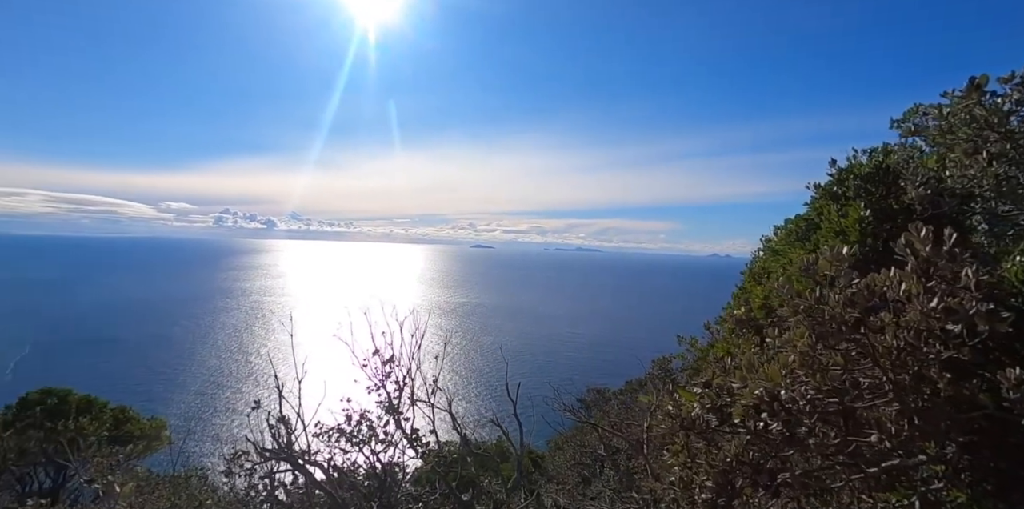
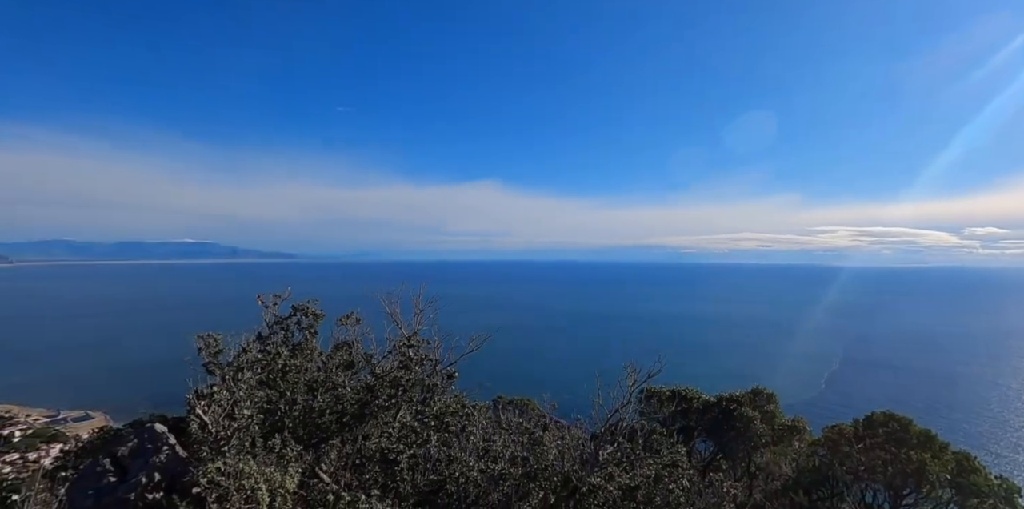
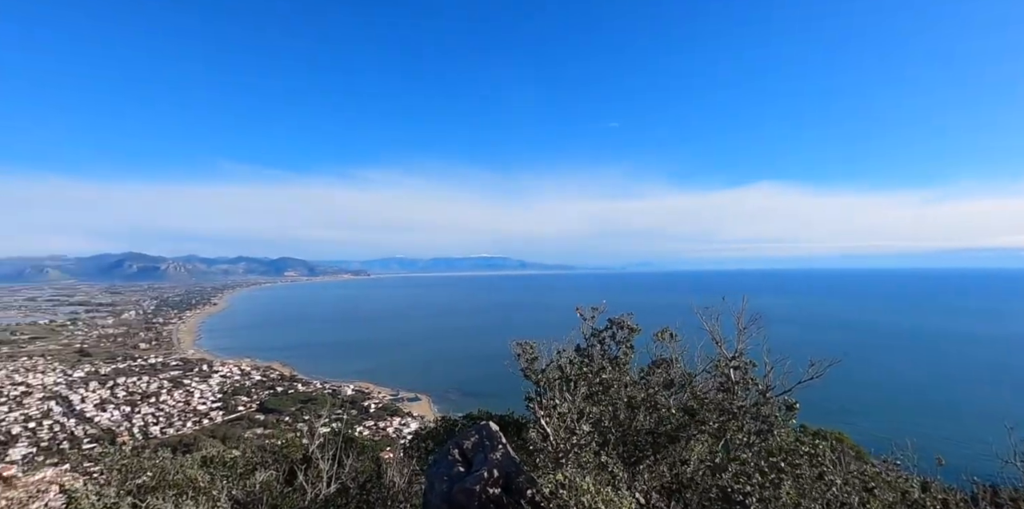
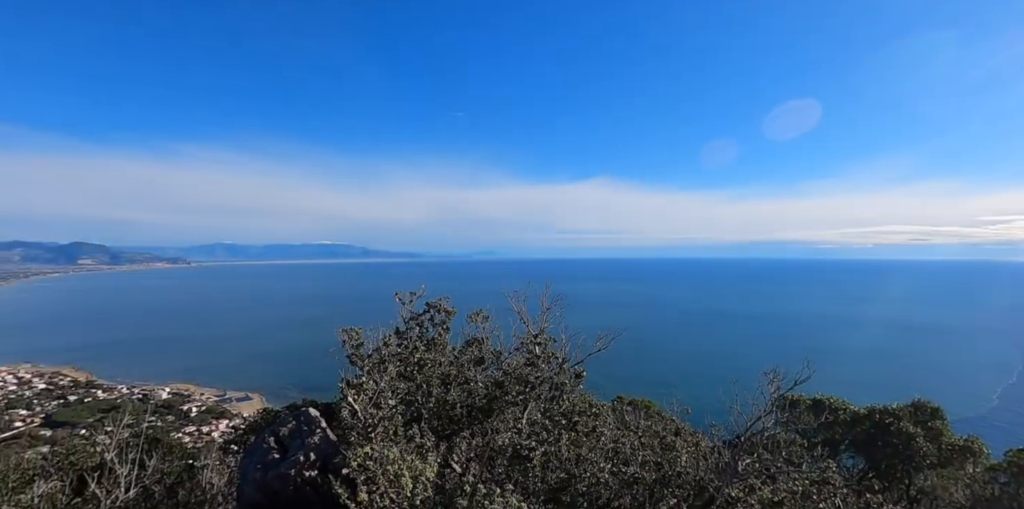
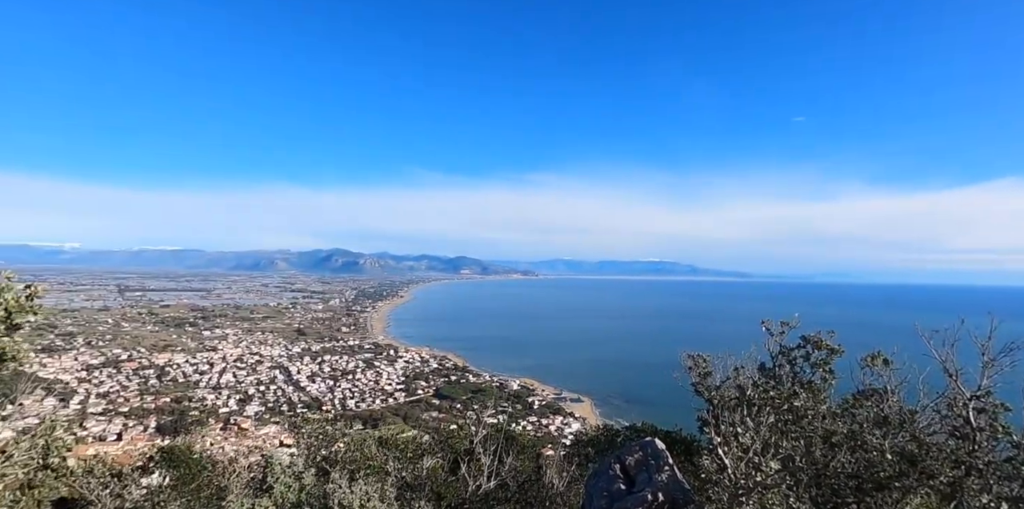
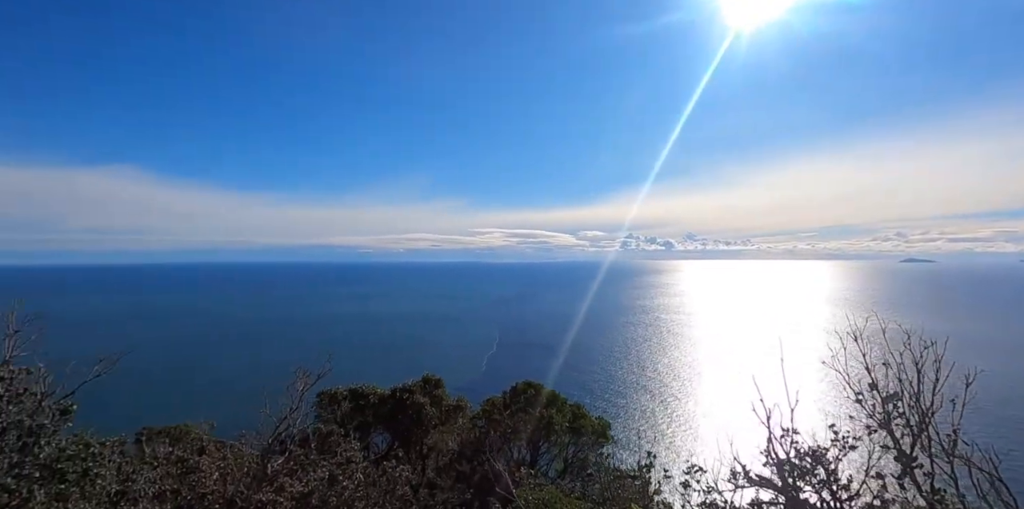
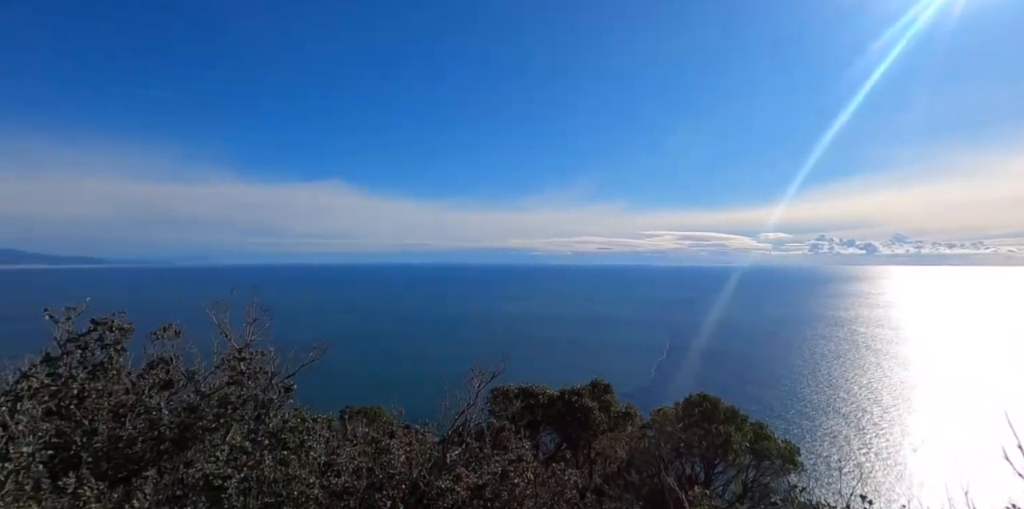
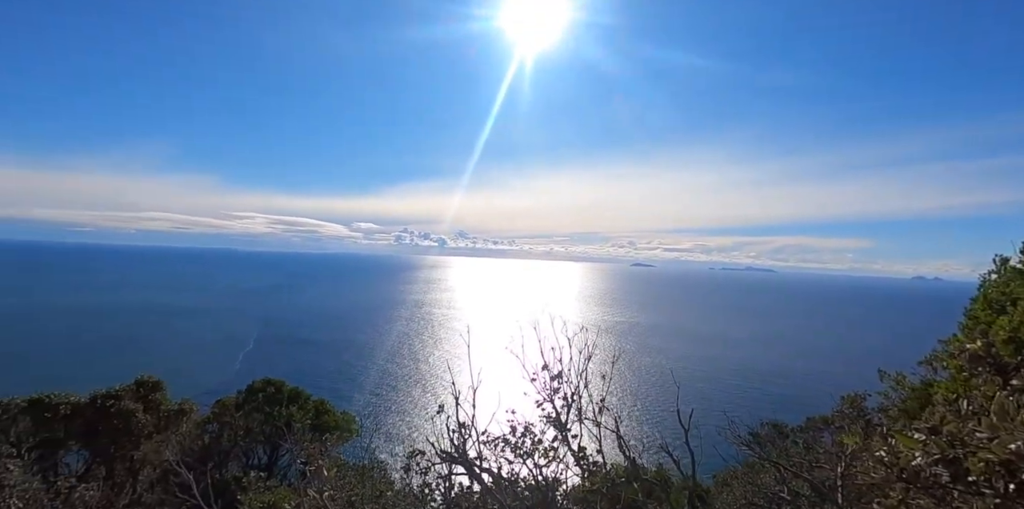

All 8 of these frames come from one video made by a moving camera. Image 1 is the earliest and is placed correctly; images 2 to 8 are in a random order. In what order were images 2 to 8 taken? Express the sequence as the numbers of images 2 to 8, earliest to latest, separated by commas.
8, 6, 7, 2, 4, 3, 5
